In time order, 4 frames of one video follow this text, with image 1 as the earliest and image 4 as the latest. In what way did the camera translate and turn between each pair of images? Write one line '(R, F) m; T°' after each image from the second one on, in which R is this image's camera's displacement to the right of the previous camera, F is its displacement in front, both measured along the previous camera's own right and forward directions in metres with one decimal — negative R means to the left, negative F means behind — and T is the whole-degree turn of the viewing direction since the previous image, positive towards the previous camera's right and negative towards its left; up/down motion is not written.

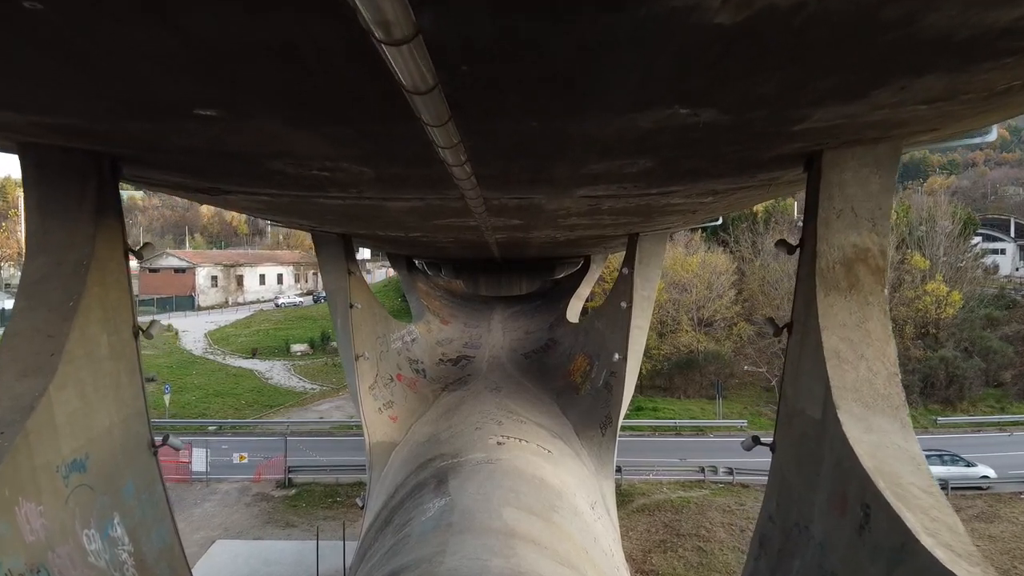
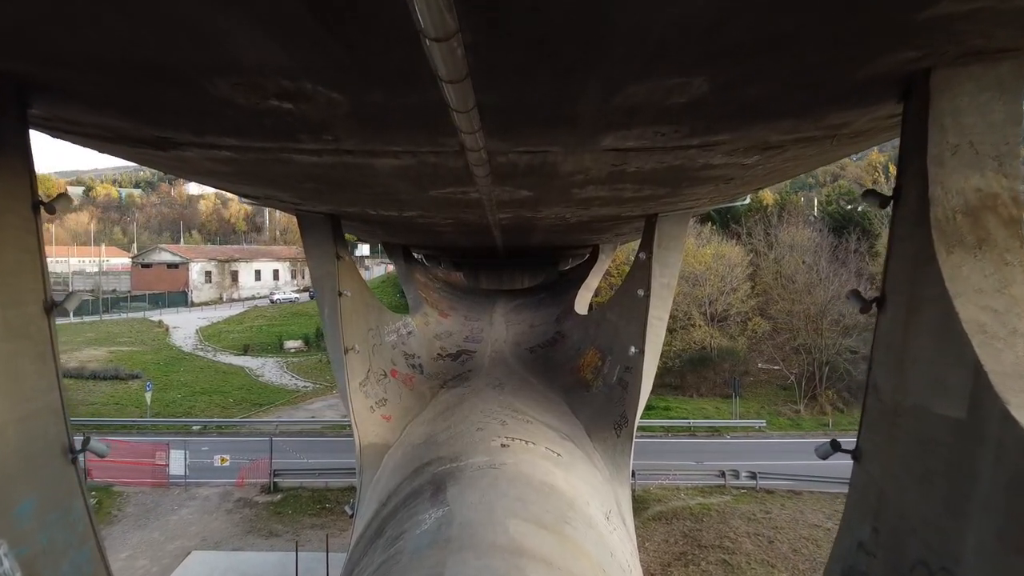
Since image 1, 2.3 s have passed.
(-0.1, +0.8) m; 0°
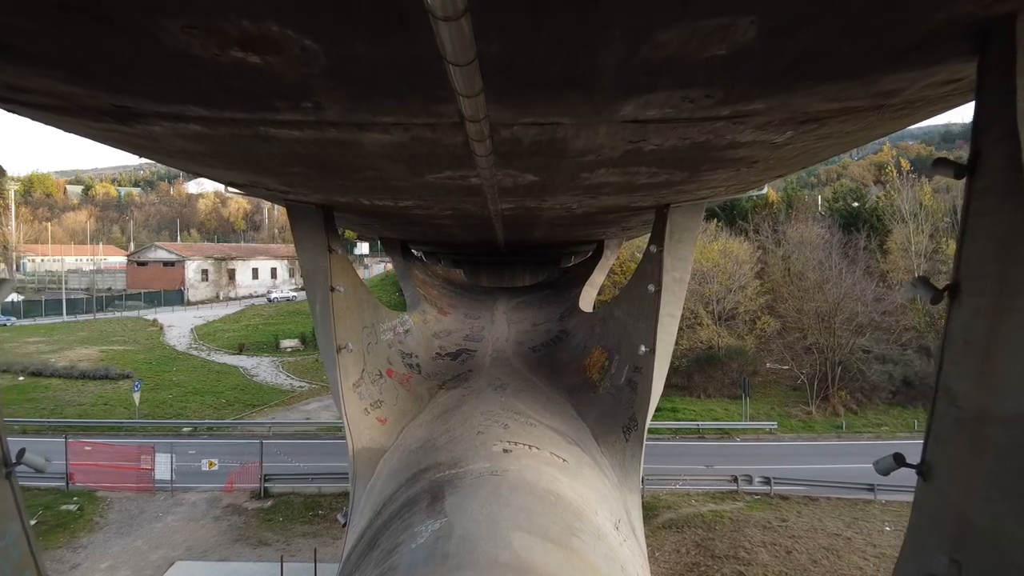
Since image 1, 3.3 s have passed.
(0.0, +0.5) m; 0°
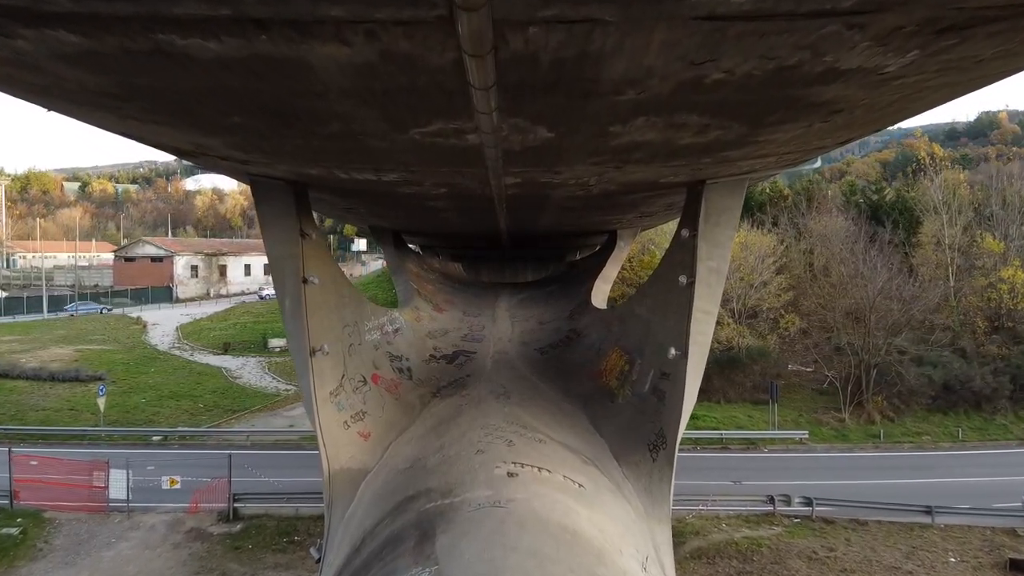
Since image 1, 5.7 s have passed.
(0.0, +1.2) m; 0°
